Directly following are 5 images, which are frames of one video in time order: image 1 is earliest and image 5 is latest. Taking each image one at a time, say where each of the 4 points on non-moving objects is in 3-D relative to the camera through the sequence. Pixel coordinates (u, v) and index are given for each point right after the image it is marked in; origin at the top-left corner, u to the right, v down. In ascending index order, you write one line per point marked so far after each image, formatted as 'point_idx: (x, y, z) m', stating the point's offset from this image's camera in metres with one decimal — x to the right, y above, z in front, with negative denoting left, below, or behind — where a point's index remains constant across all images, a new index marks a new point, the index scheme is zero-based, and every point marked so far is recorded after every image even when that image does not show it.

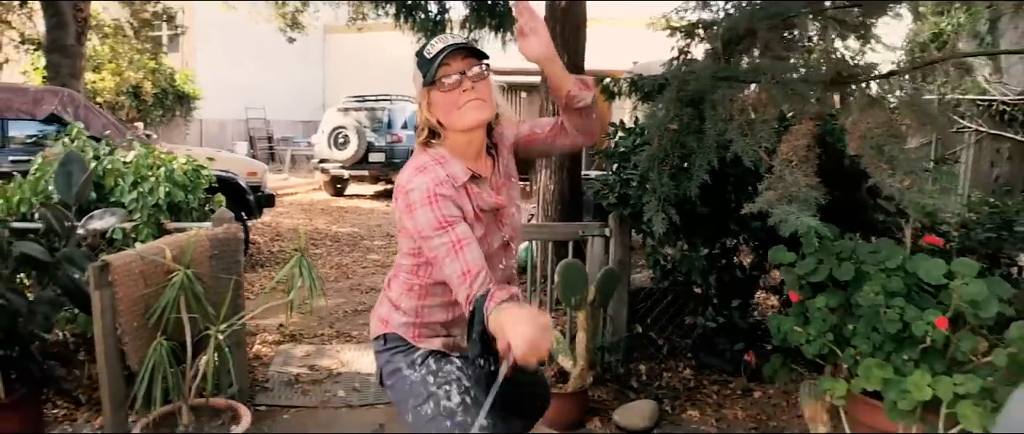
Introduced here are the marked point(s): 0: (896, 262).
0: (+1.3, -0.1, +2.6) m
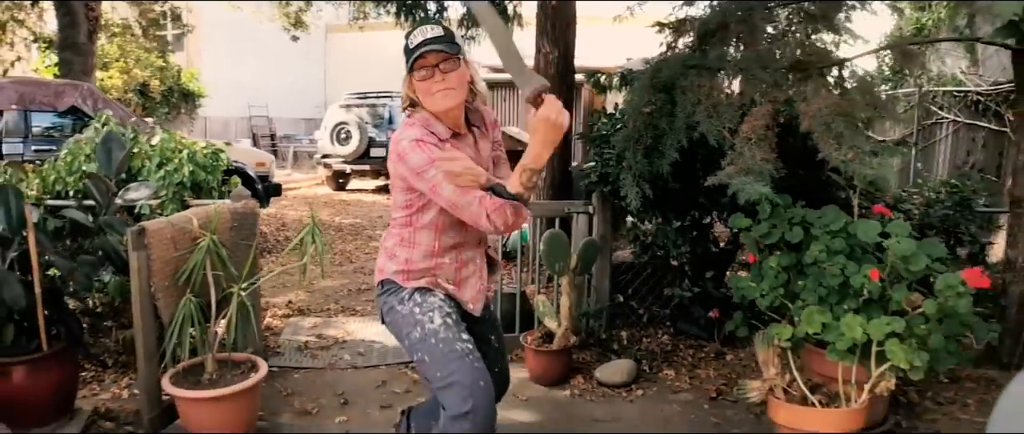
0: (+1.2, 0.0, +2.9) m
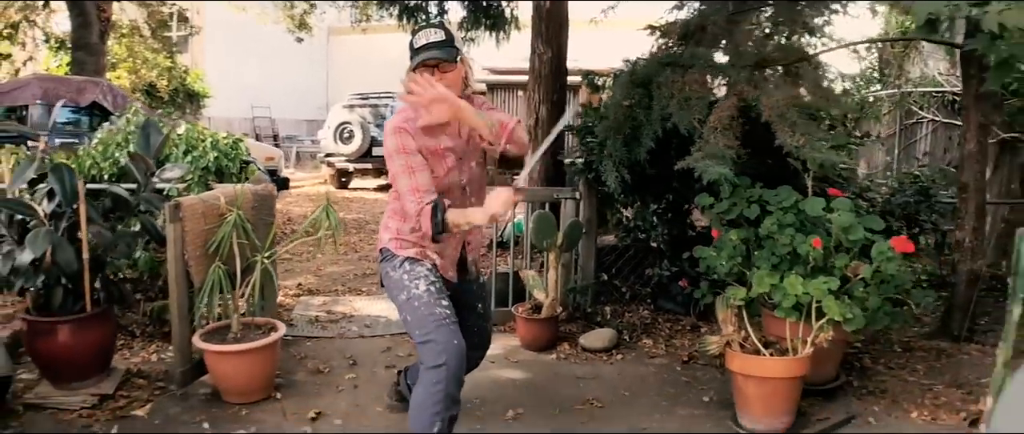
0: (+1.2, +0.1, +3.3) m
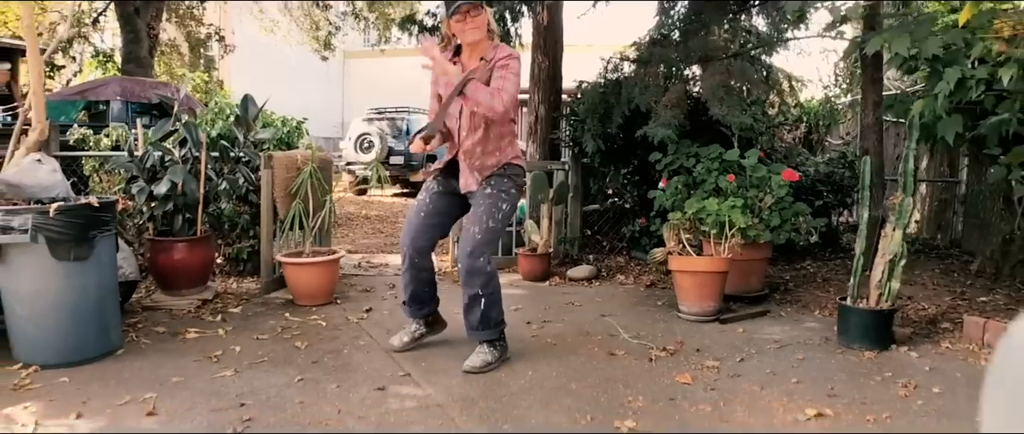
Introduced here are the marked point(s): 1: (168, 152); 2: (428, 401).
0: (+1.2, +0.4, +4.4) m
1: (-2.1, +0.4, +4.5) m
2: (-0.3, -0.7, +2.9) m
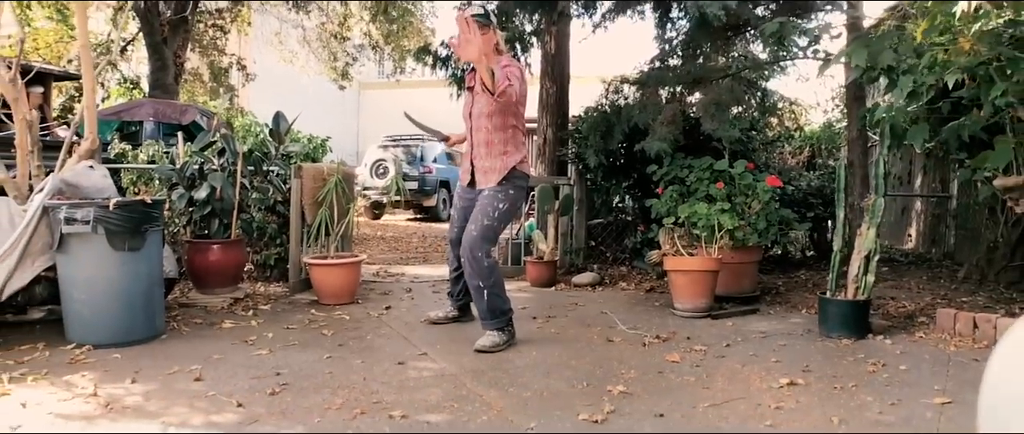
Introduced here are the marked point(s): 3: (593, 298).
0: (+1.3, +0.3, +4.8) m
1: (-2.0, +0.4, +4.9) m
2: (-0.3, -0.7, +3.2) m
3: (+0.6, -0.6, +5.2) m
